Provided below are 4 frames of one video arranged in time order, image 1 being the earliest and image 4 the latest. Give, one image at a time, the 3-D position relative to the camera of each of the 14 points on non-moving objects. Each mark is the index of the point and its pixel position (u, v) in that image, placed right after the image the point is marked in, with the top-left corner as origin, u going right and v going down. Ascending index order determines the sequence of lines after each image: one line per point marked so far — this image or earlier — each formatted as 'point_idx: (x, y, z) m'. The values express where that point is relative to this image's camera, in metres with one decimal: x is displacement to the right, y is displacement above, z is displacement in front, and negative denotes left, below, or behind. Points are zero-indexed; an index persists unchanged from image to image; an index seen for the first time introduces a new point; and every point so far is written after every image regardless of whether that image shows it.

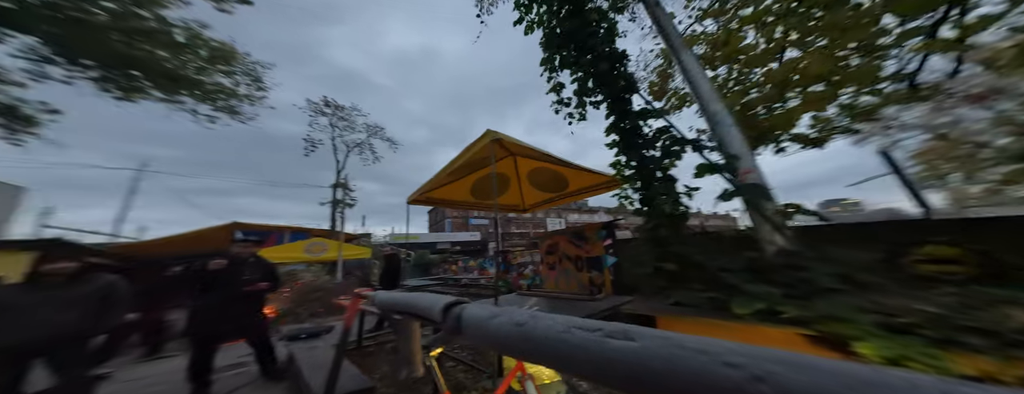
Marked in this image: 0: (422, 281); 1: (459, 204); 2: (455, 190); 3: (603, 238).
0: (-2.9, -2.7, +8.4) m
1: (-1.0, 0.0, +5.0) m
2: (-0.9, +0.2, +4.4) m
3: (+1.1, -0.5, +3.1) m
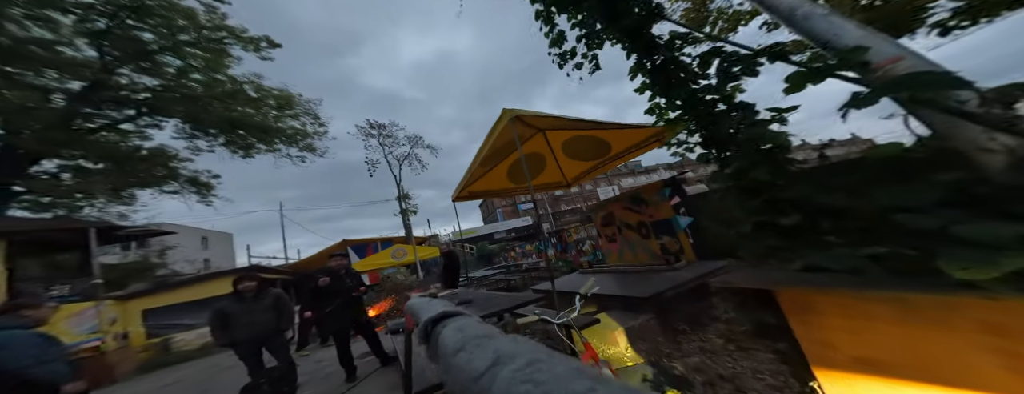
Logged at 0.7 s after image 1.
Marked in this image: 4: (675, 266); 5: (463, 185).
0: (-0.9, -2.6, +8.8) m
1: (-0.1, +0.2, +5.0) m
2: (-0.2, +0.4, +4.4) m
3: (+1.7, 0.0, +2.8) m
4: (+1.7, -0.7, +2.7) m
5: (-0.7, +0.3, +4.2) m
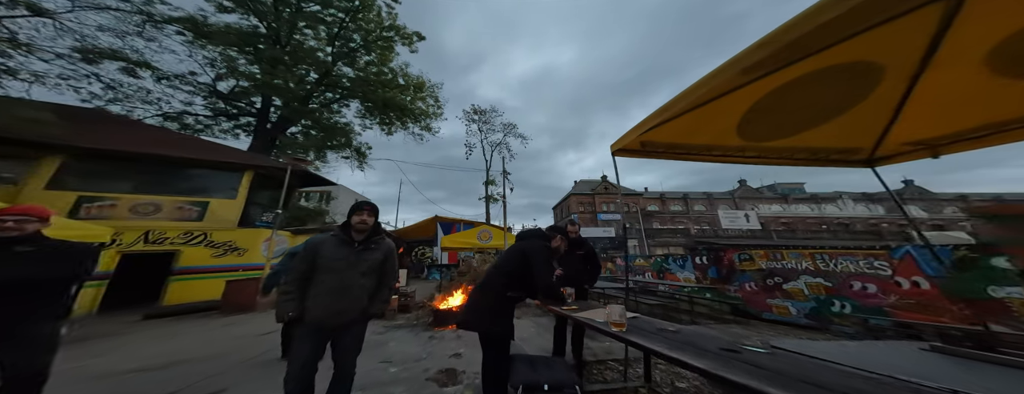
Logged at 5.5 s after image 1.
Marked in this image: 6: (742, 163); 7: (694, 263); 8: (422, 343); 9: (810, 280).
0: (+2.4, -2.2, +6.7) m
1: (+2.2, +0.6, +2.8) m
2: (+2.0, +0.8, +2.2) m
3: (+3.1, +0.2, +0.1) m
4: (+3.0, -0.5, 0.0) m
5: (+1.5, +0.7, +2.2) m
6: (+3.3, +0.5, +3.6) m
7: (+7.5, -2.7, +10.5) m
8: (-1.7, -2.8, +5.0) m
9: (+8.7, -2.4, +7.5) m
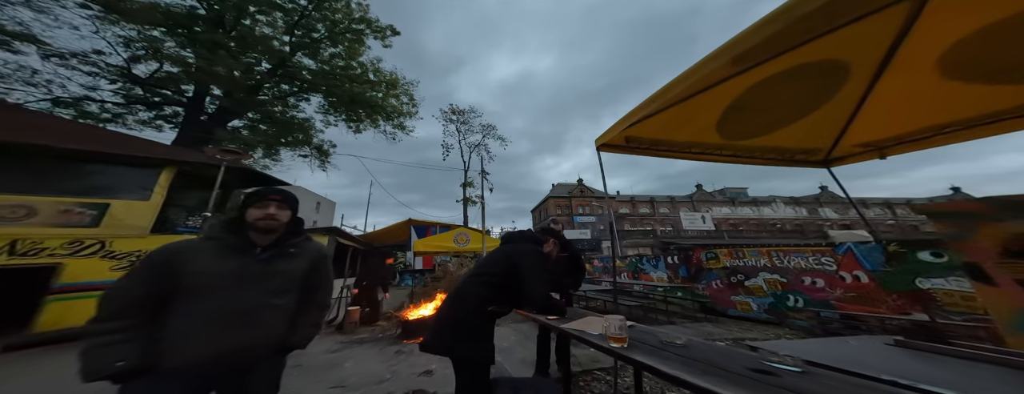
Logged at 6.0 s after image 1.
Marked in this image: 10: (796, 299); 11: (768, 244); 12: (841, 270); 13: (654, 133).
0: (+1.8, -2.2, +6.6) m
1: (+1.9, +0.6, +2.7) m
2: (+1.7, +0.8, +2.1) m
3: (+3.1, +0.2, +0.1) m
4: (+3.0, -0.5, 0.0) m
5: (+1.2, +0.7, +2.1) m
6: (+2.9, +0.5, +3.6) m
7: (+6.5, -2.7, +10.8) m
8: (-2.2, -2.8, +4.5) m
9: (+7.9, -2.4, +7.9) m
10: (+8.2, -2.9, +7.4) m
11: (+8.0, -1.5, +8.1) m
12: (+8.7, -1.9, +6.8) m
13: (+1.4, +0.6, +2.5) m
